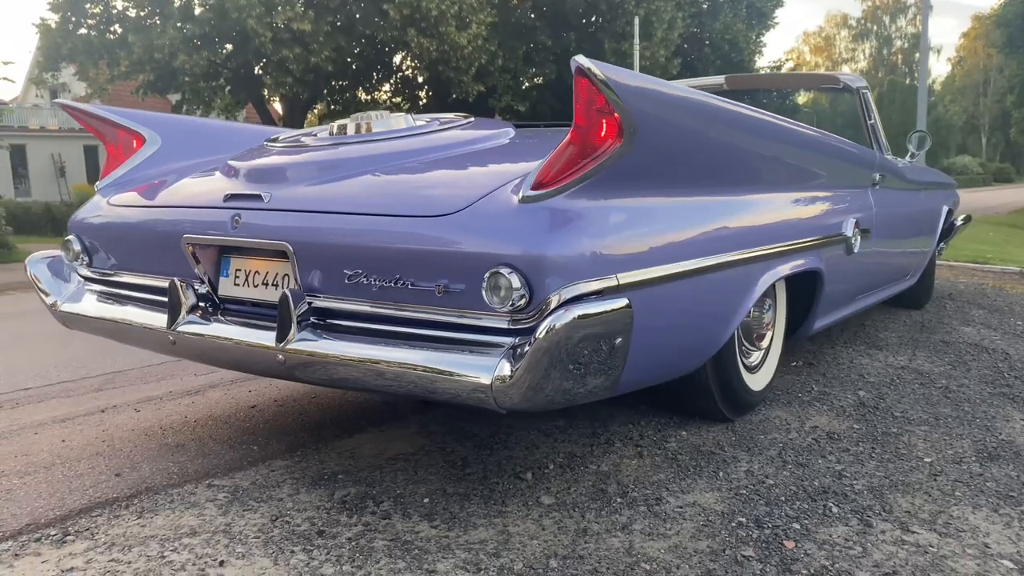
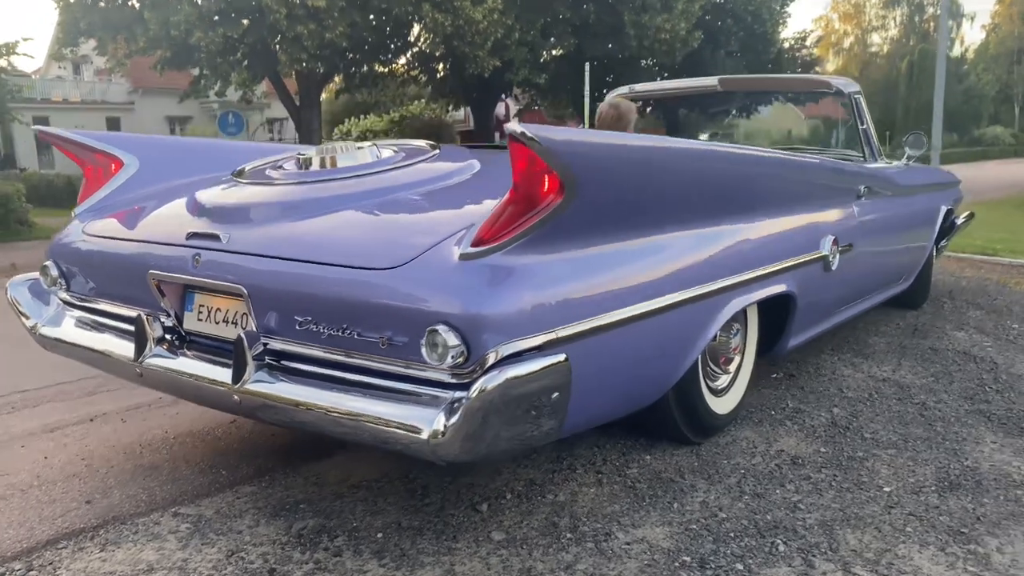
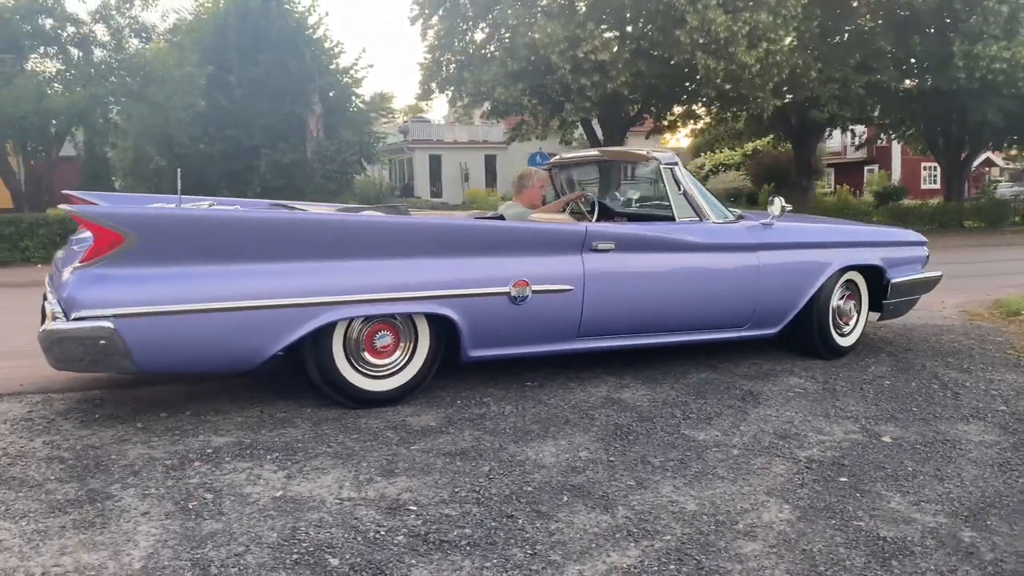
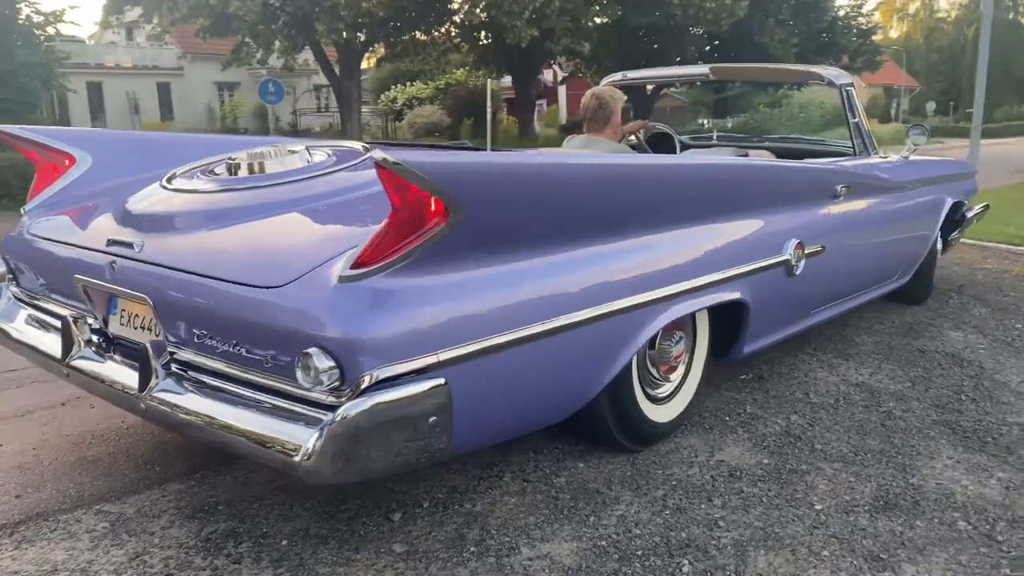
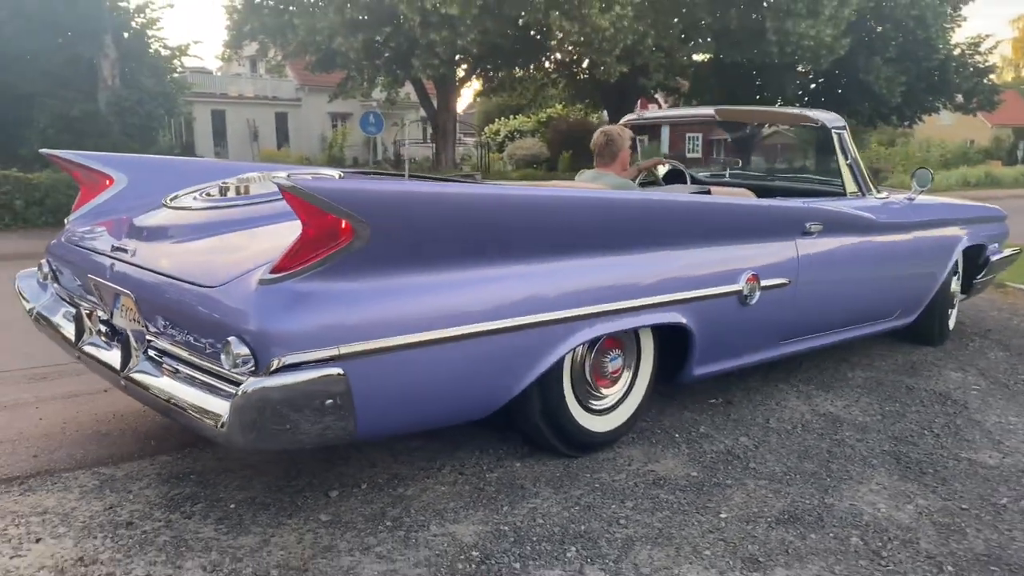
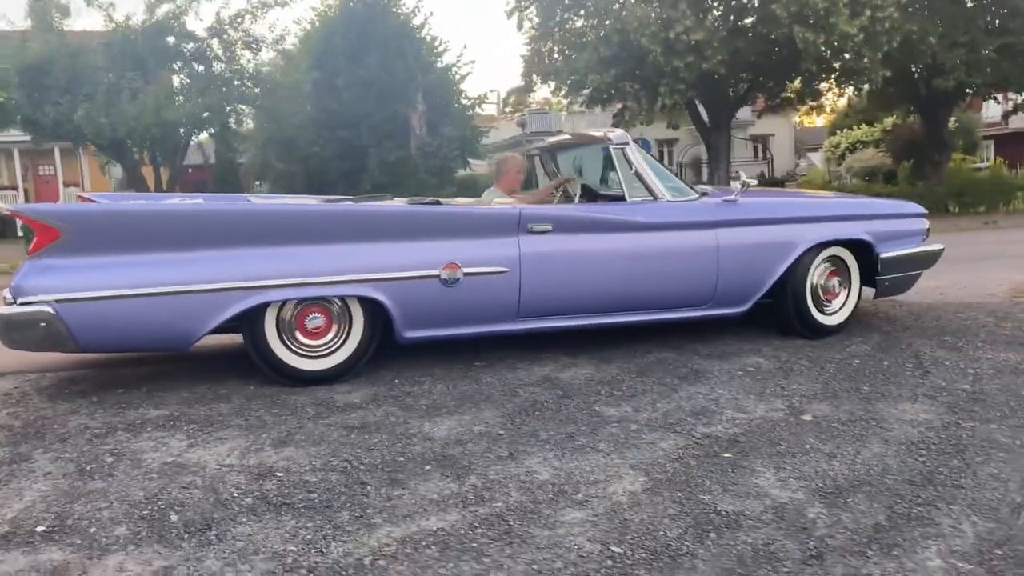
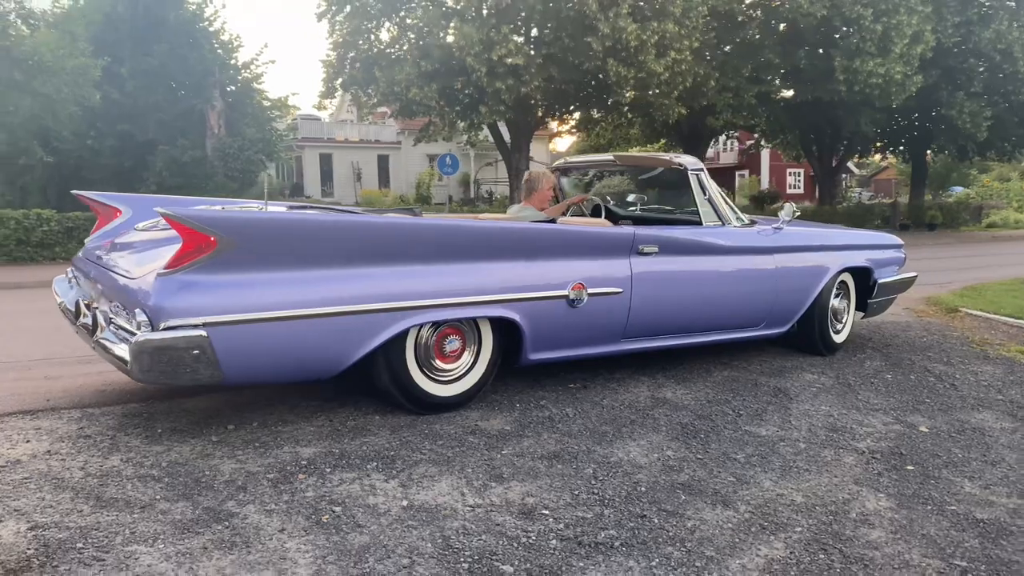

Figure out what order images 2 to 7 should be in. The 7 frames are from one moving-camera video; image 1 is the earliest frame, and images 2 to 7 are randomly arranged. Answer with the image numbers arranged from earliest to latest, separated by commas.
2, 4, 5, 7, 3, 6
